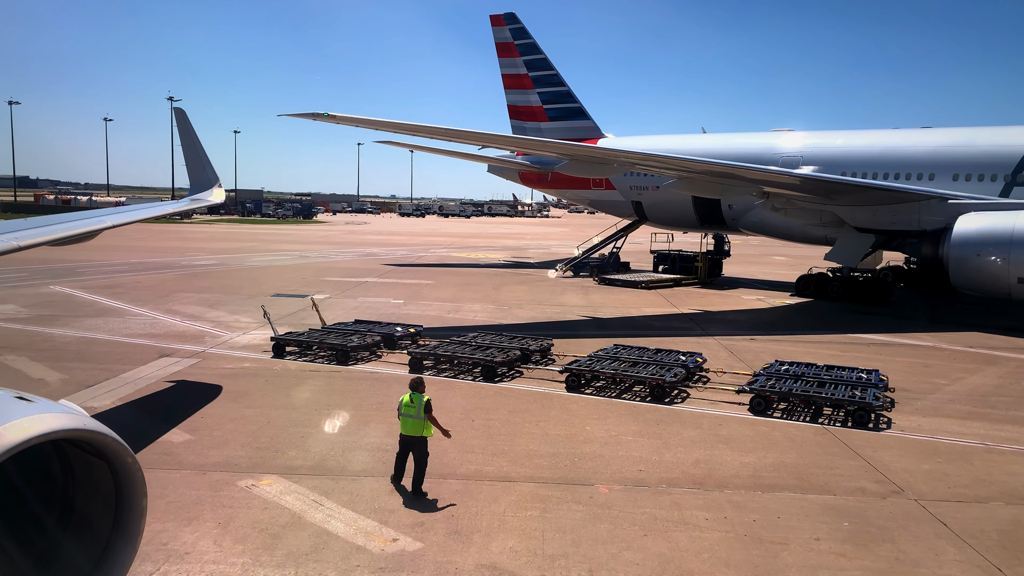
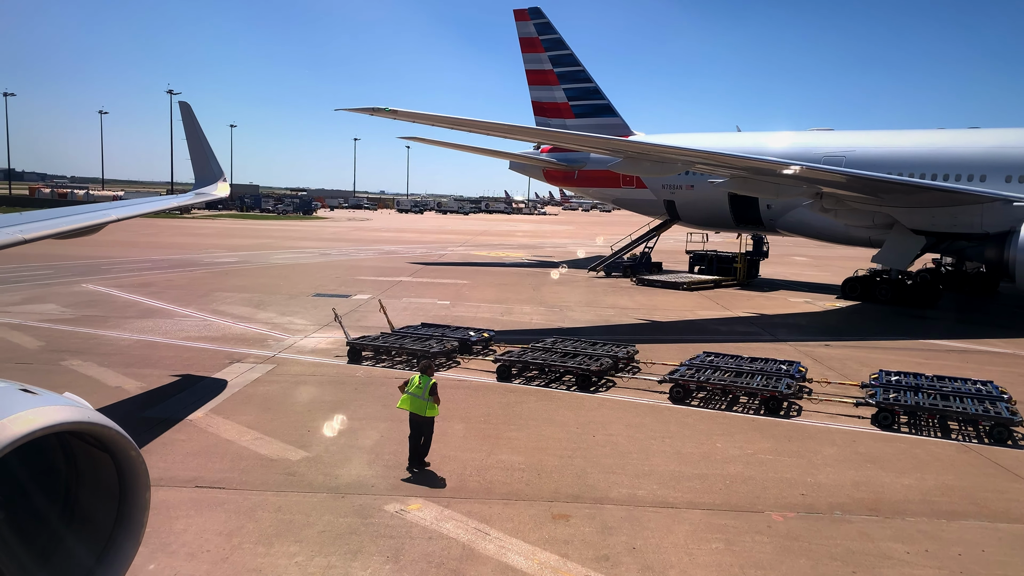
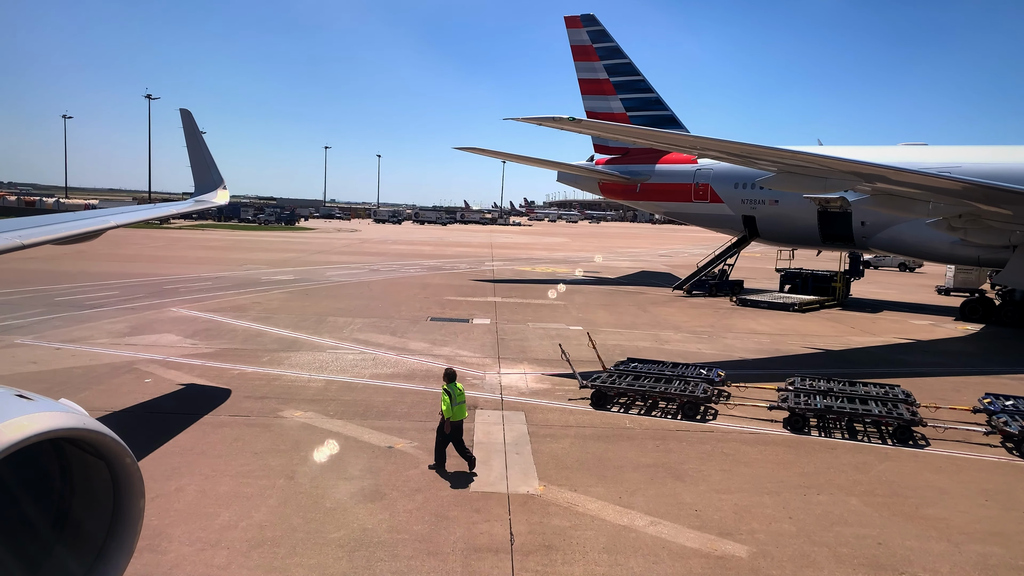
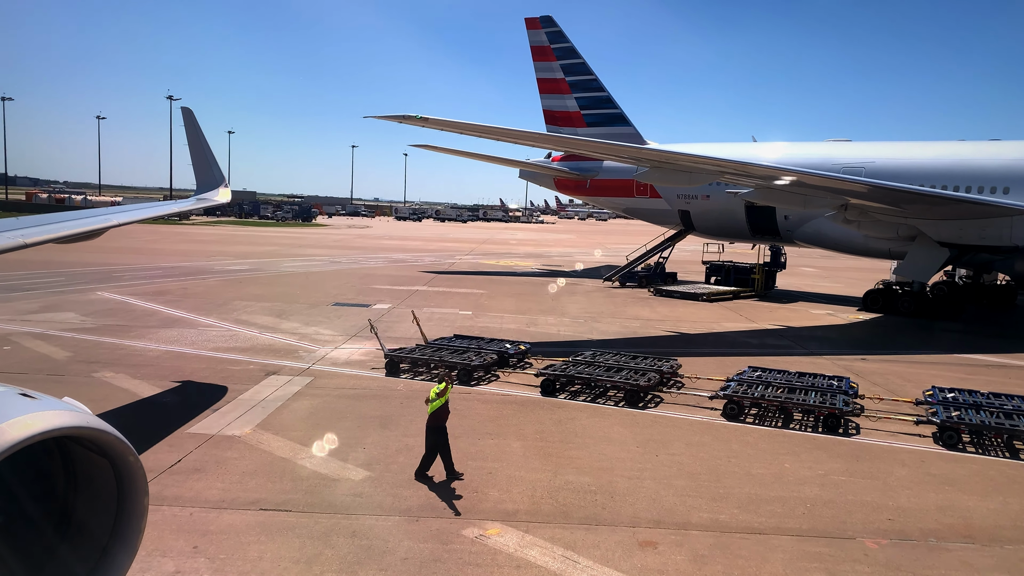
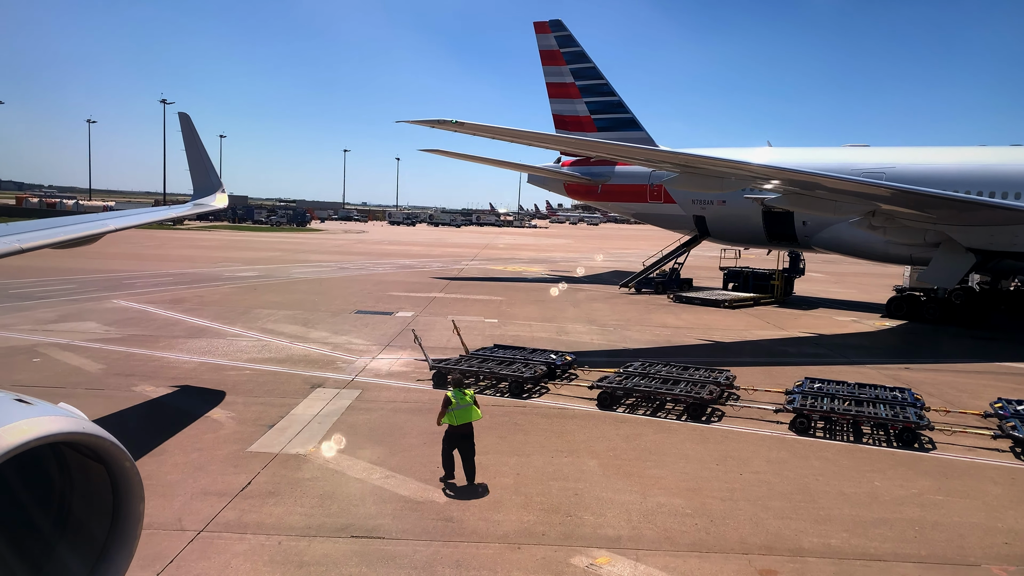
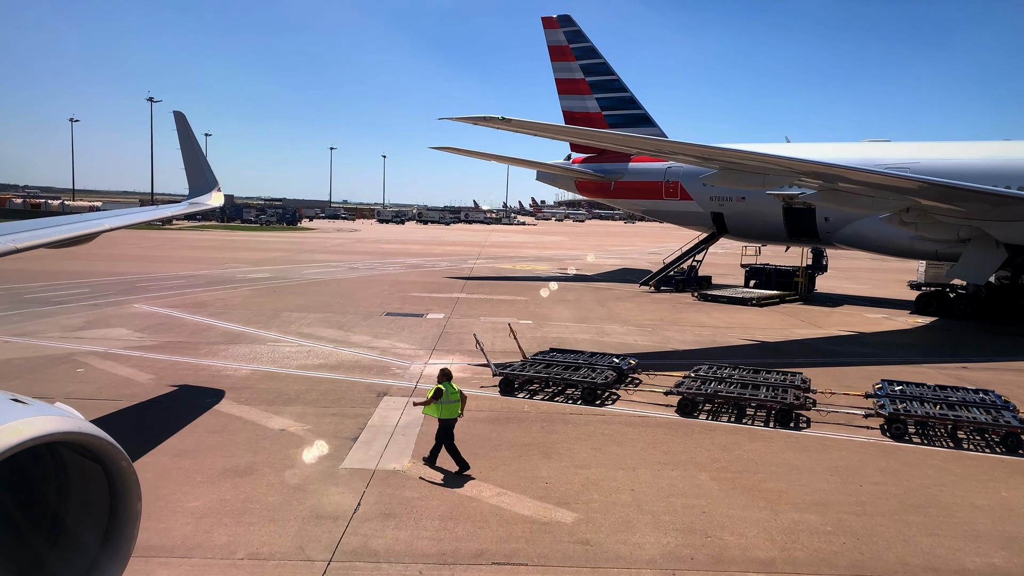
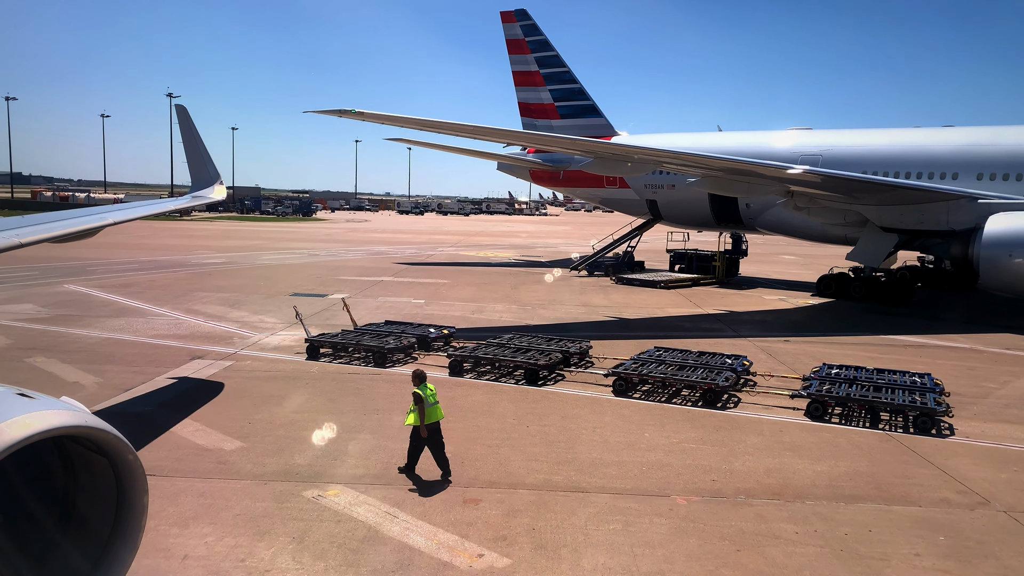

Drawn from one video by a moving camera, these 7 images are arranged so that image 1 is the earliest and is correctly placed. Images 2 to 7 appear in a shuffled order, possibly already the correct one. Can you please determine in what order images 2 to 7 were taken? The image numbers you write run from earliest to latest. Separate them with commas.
7, 2, 4, 5, 6, 3
